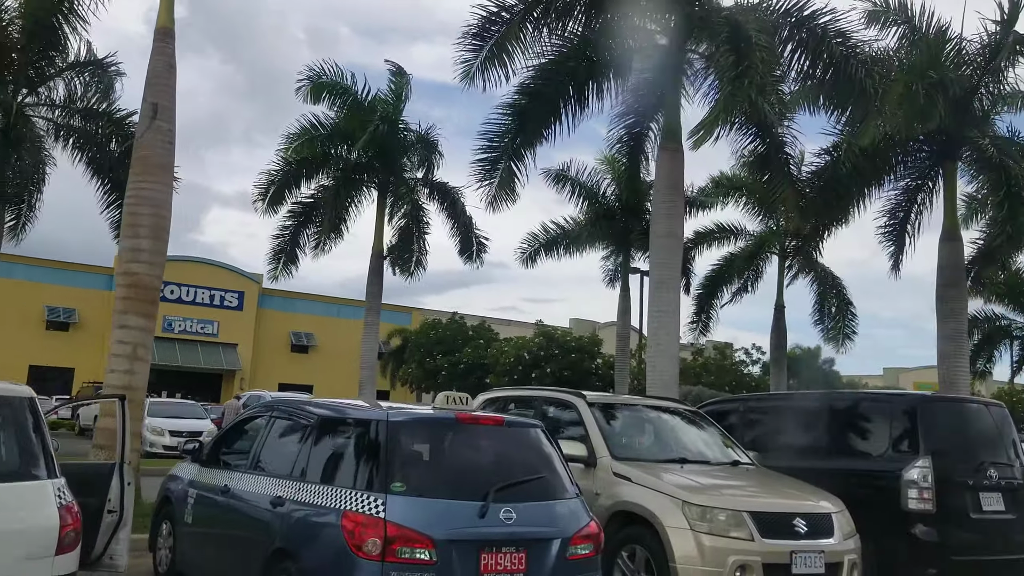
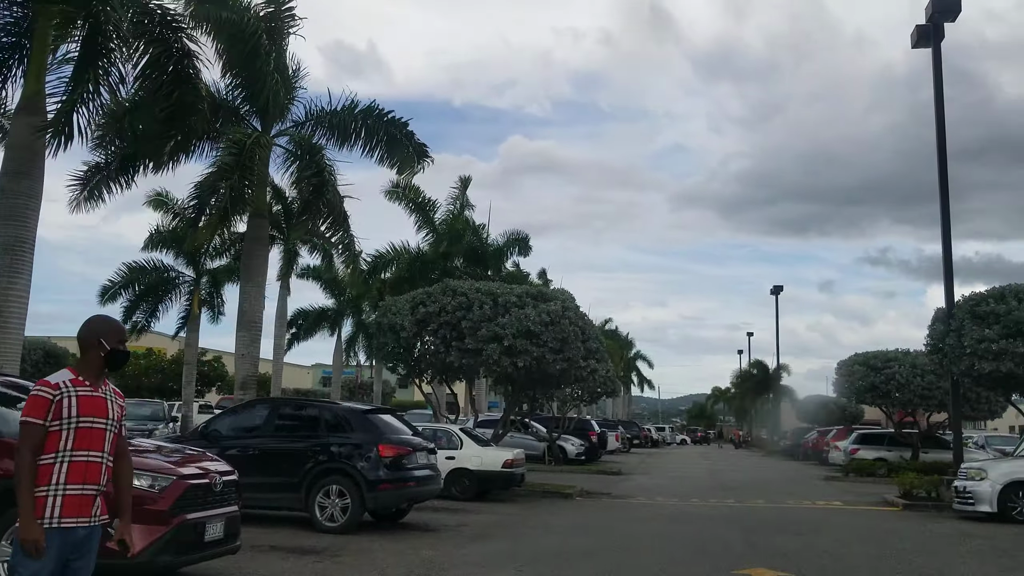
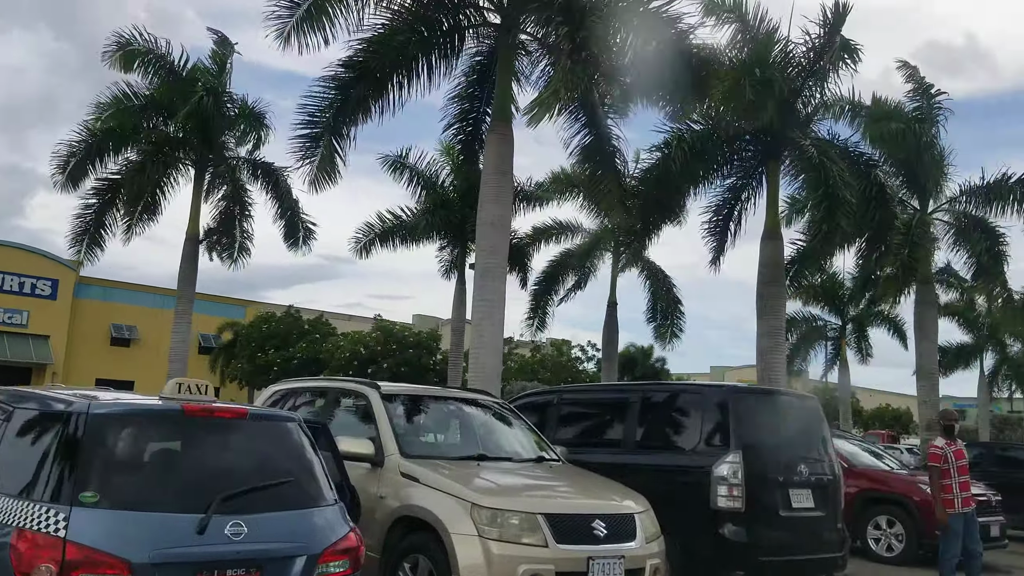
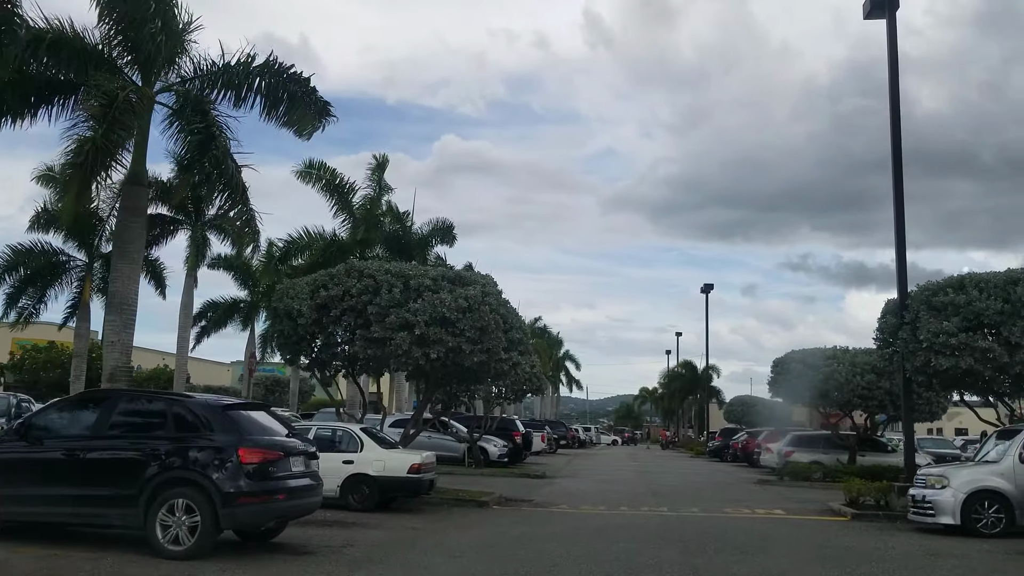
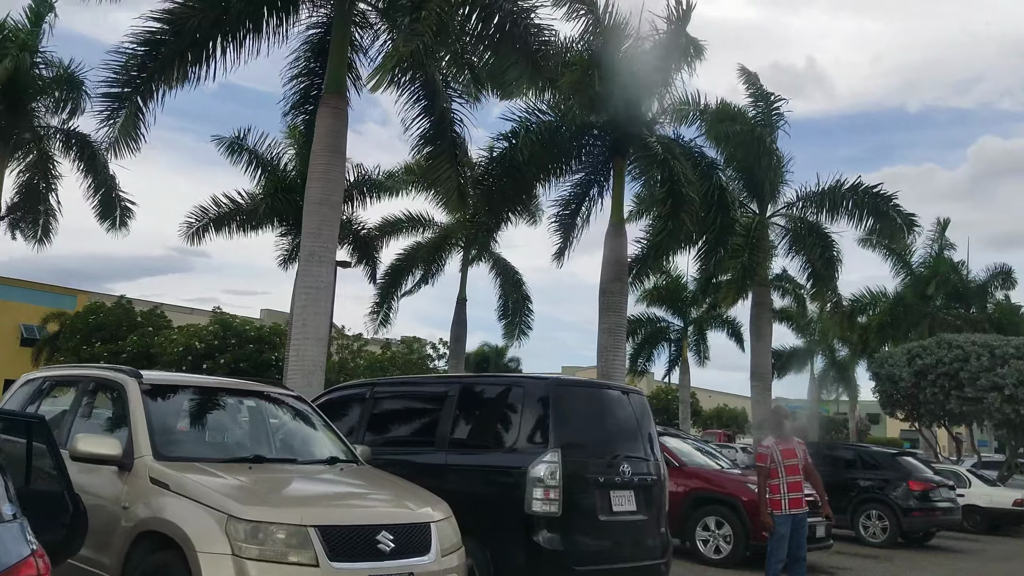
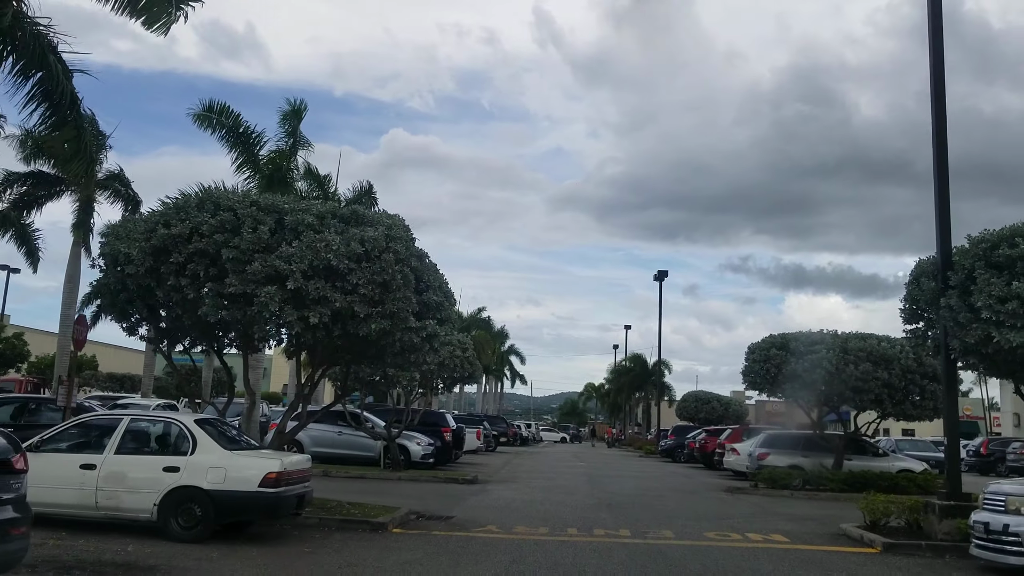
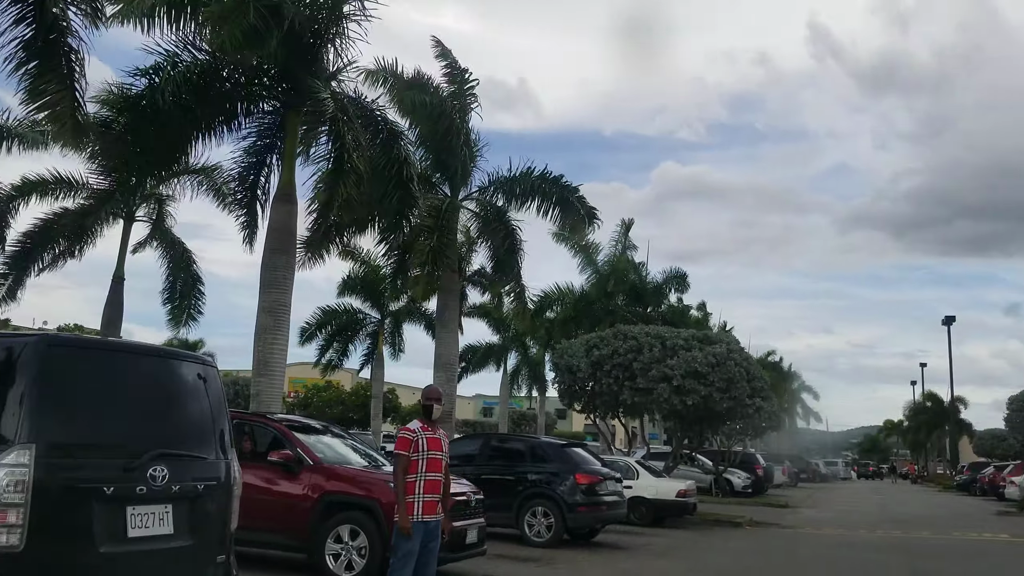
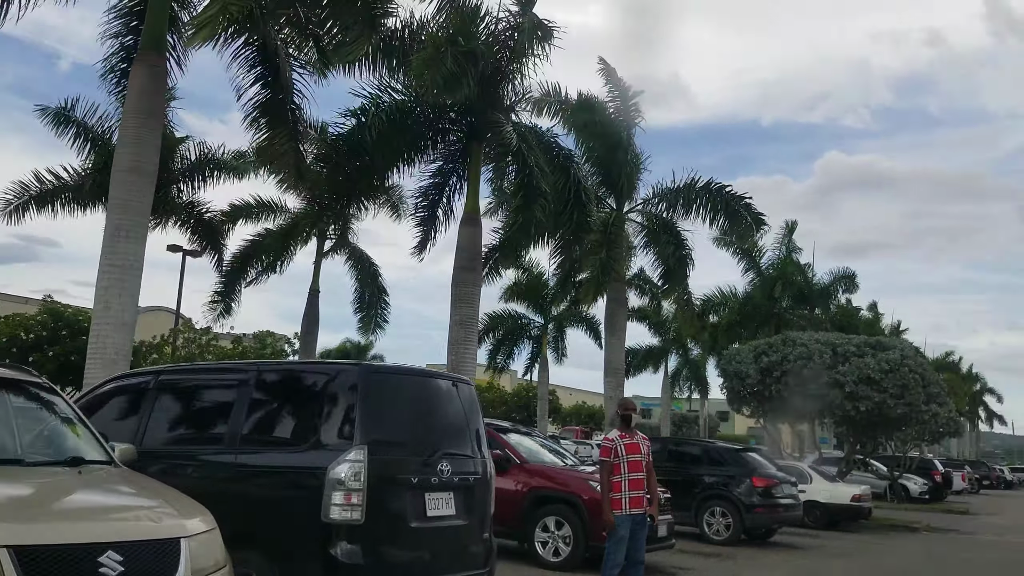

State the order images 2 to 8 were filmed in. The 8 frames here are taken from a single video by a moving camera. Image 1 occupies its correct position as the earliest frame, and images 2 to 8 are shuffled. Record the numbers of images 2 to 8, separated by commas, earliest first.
3, 5, 8, 7, 2, 4, 6
